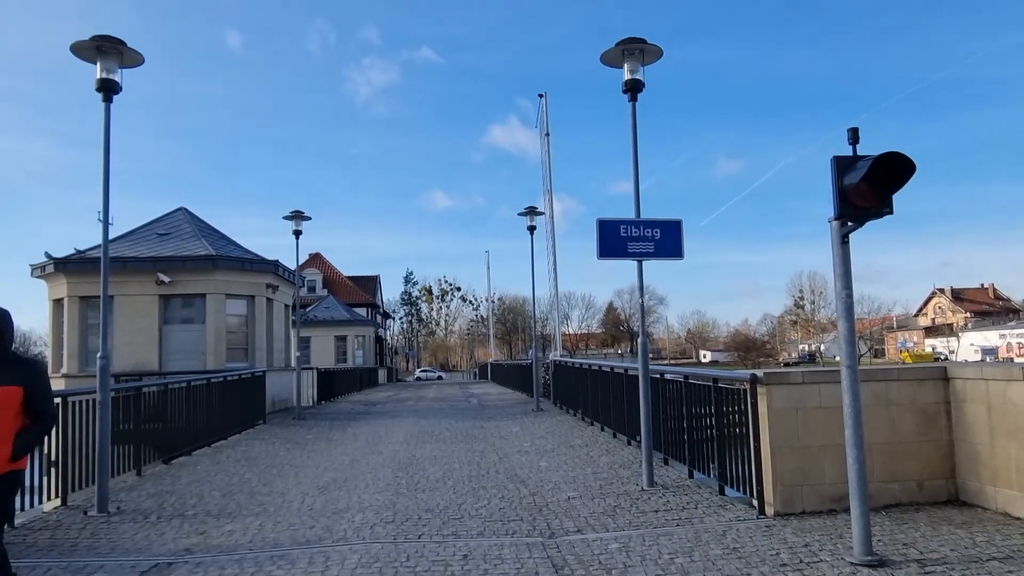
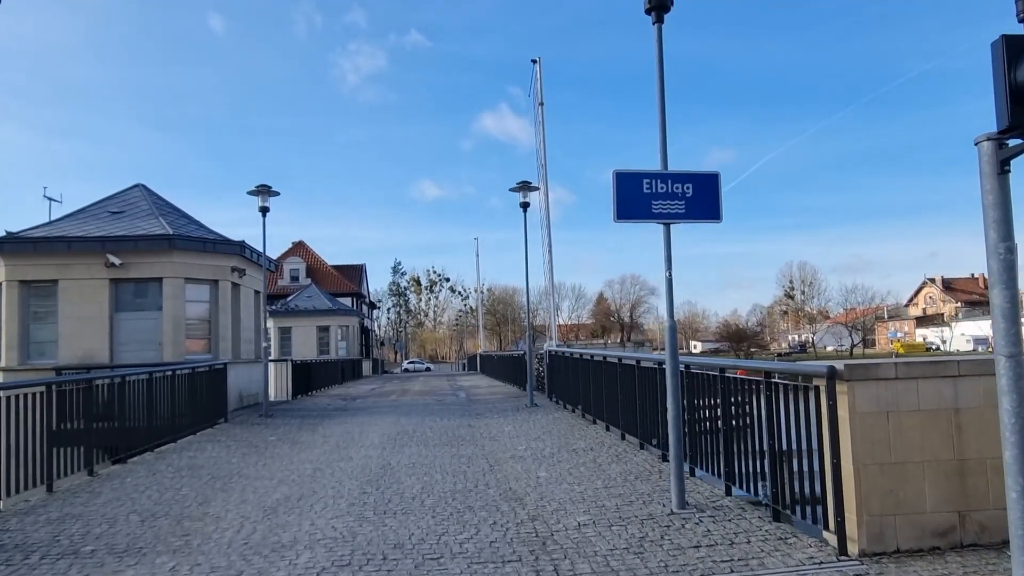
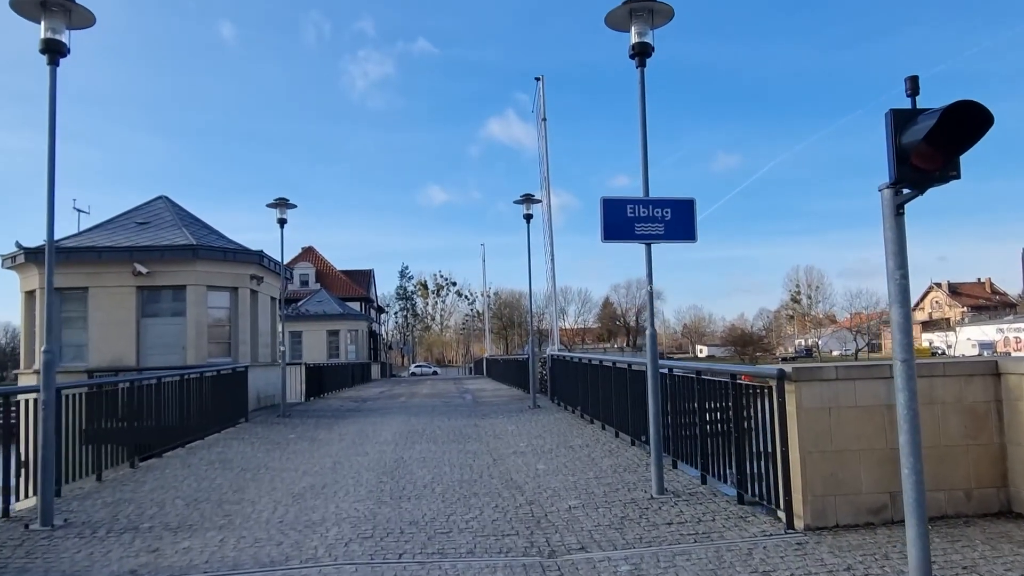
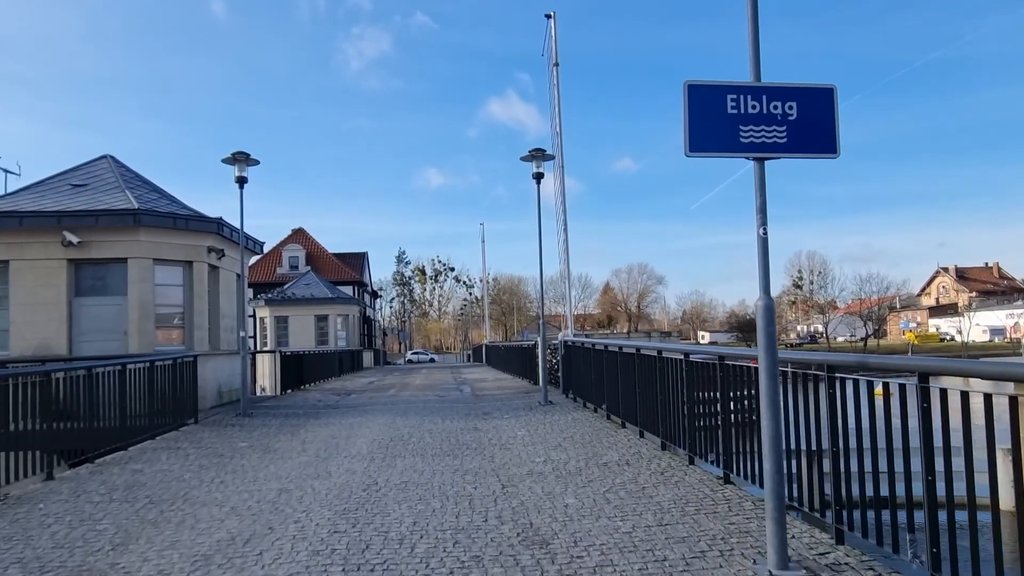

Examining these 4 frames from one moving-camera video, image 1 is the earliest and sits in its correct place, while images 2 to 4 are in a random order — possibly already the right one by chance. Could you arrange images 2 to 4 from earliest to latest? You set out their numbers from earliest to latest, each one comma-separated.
3, 2, 4
